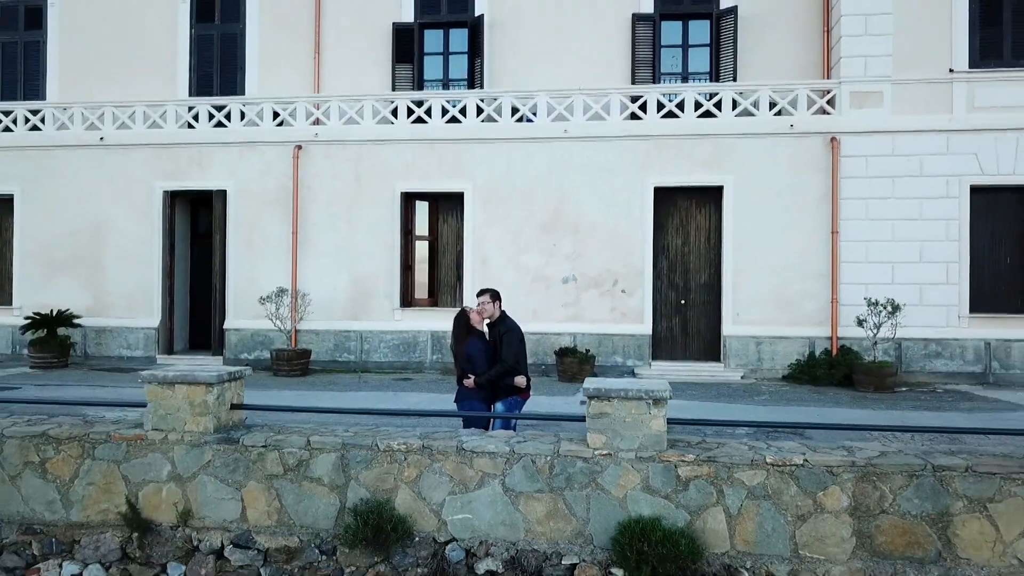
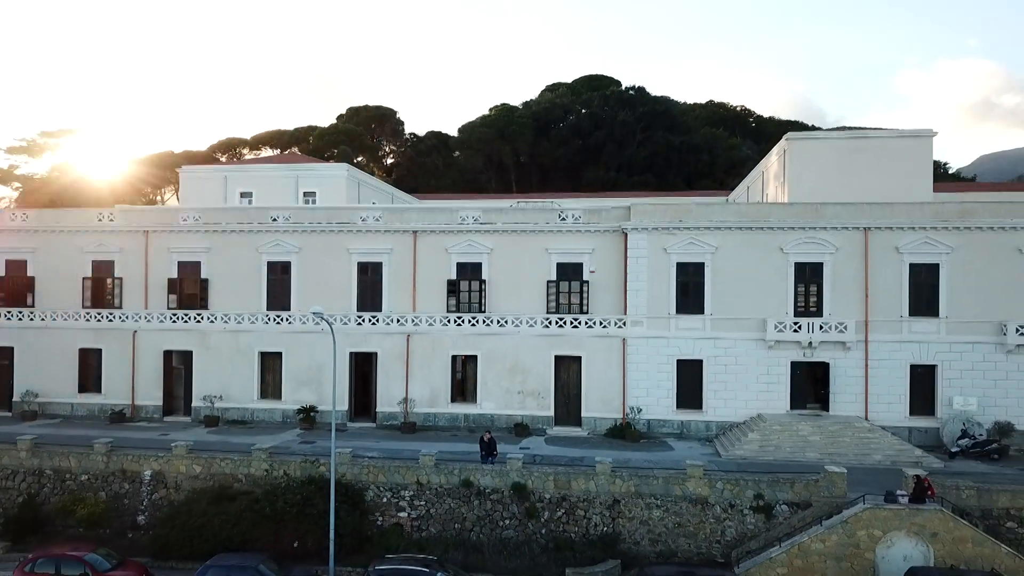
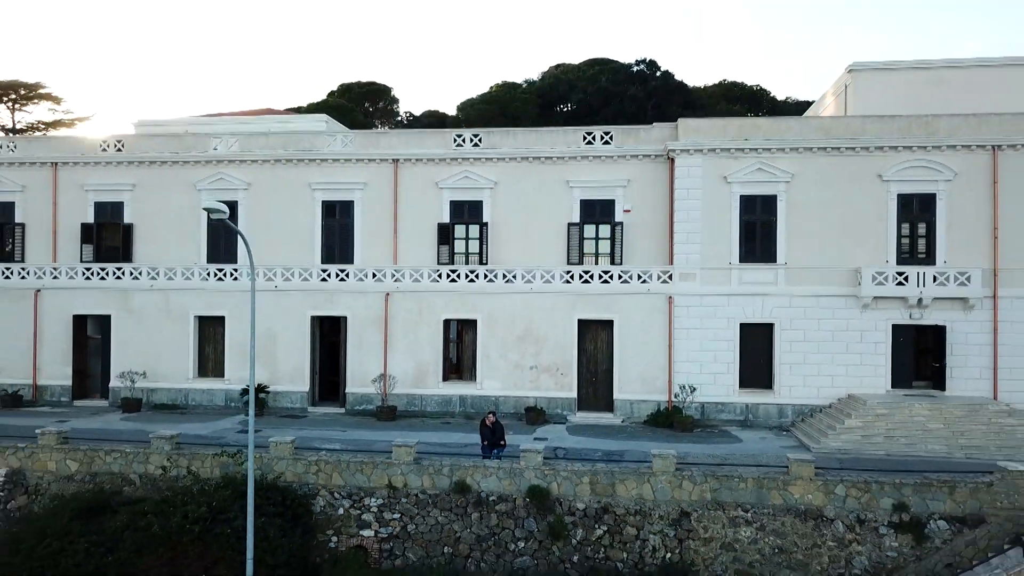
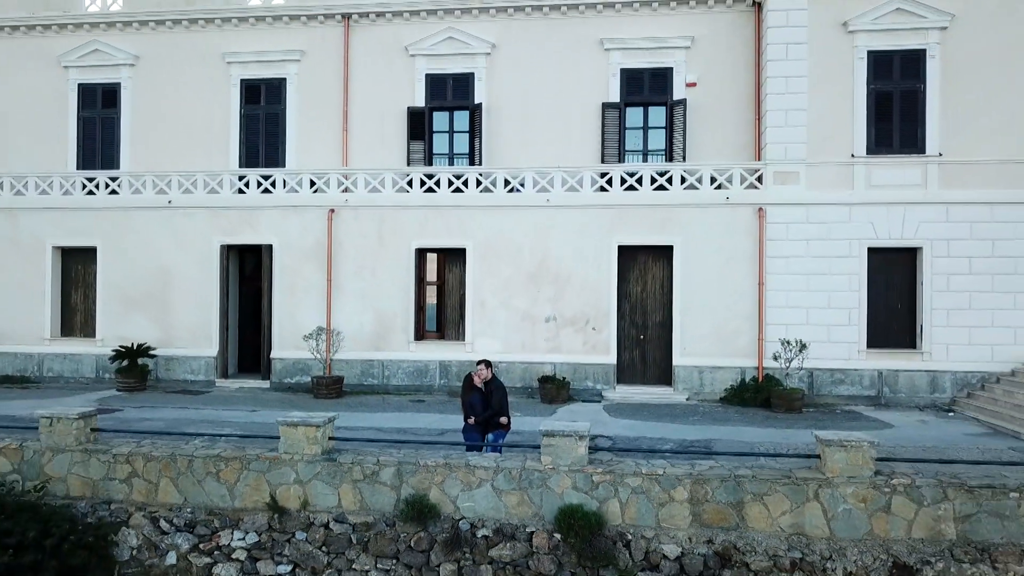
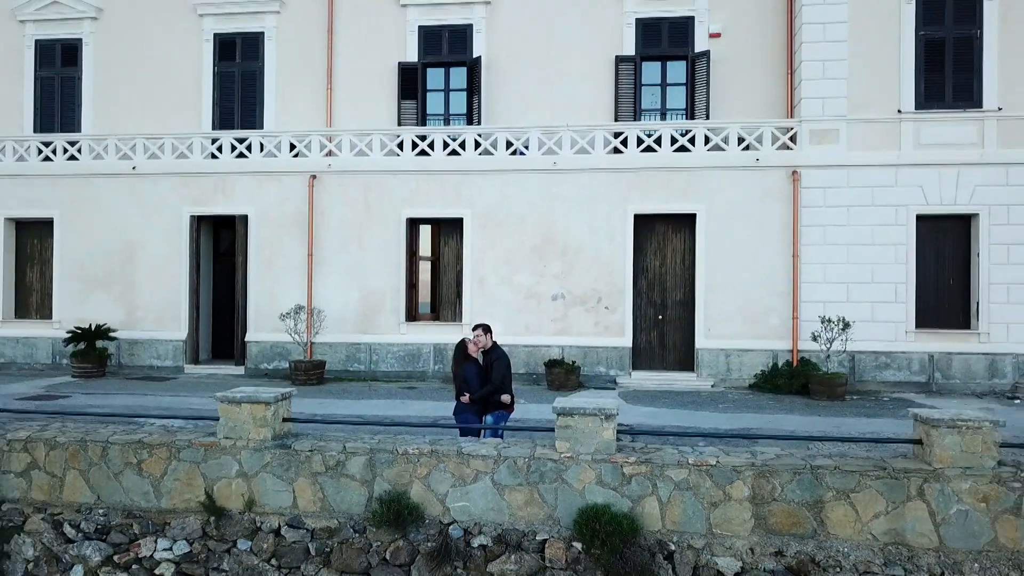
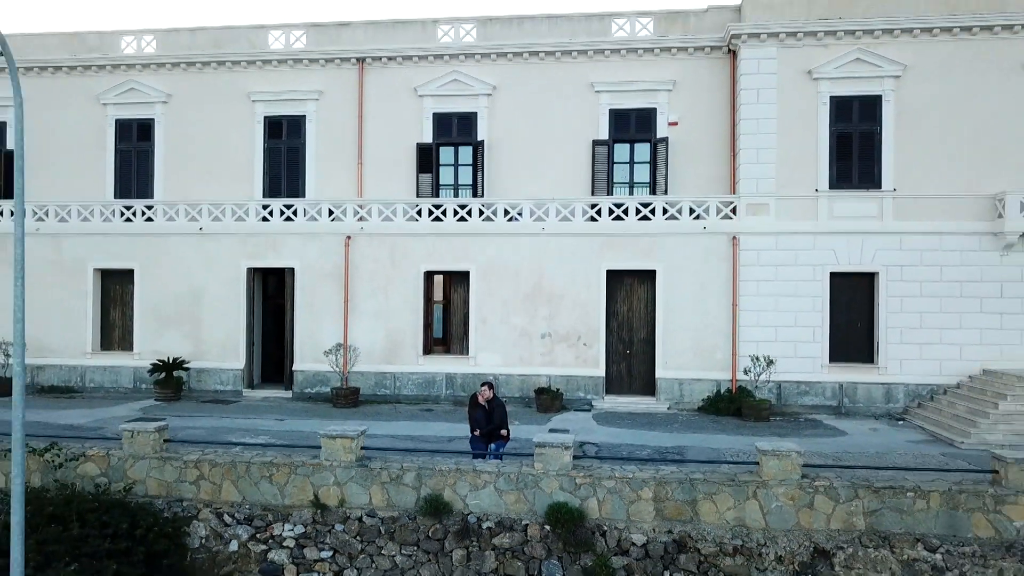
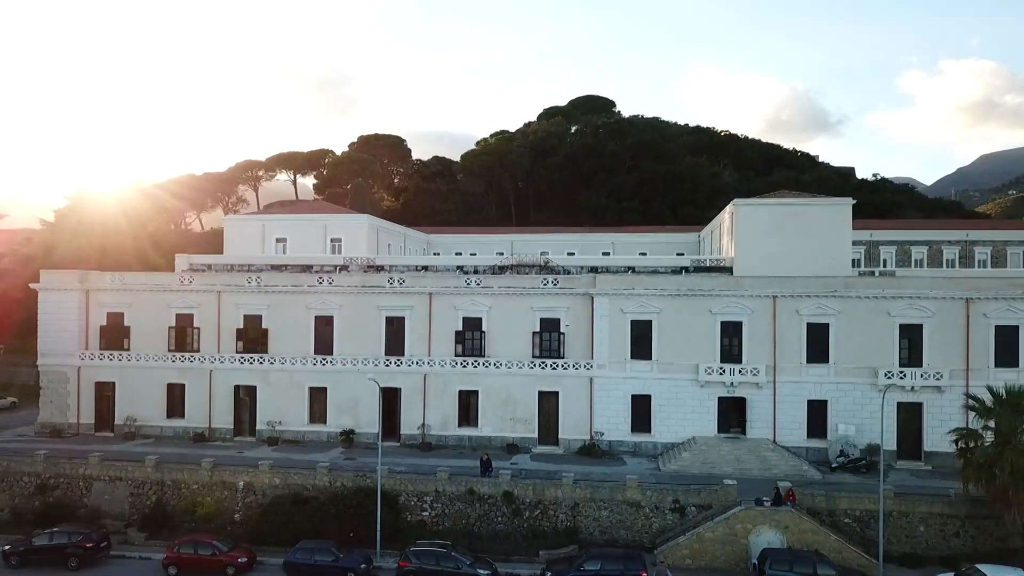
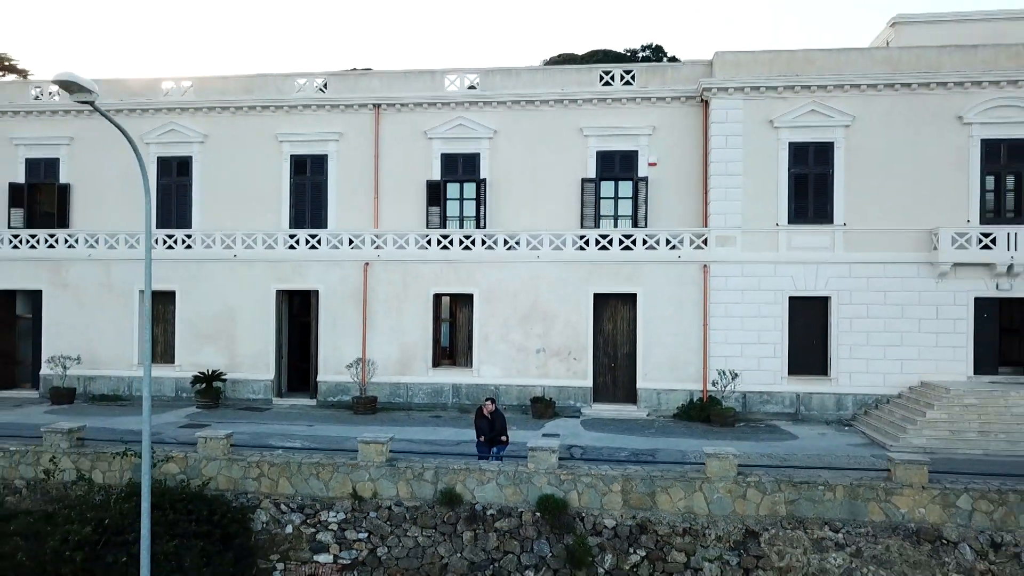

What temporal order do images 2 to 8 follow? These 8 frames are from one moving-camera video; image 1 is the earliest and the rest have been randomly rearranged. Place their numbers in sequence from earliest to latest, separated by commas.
5, 4, 6, 8, 3, 2, 7
